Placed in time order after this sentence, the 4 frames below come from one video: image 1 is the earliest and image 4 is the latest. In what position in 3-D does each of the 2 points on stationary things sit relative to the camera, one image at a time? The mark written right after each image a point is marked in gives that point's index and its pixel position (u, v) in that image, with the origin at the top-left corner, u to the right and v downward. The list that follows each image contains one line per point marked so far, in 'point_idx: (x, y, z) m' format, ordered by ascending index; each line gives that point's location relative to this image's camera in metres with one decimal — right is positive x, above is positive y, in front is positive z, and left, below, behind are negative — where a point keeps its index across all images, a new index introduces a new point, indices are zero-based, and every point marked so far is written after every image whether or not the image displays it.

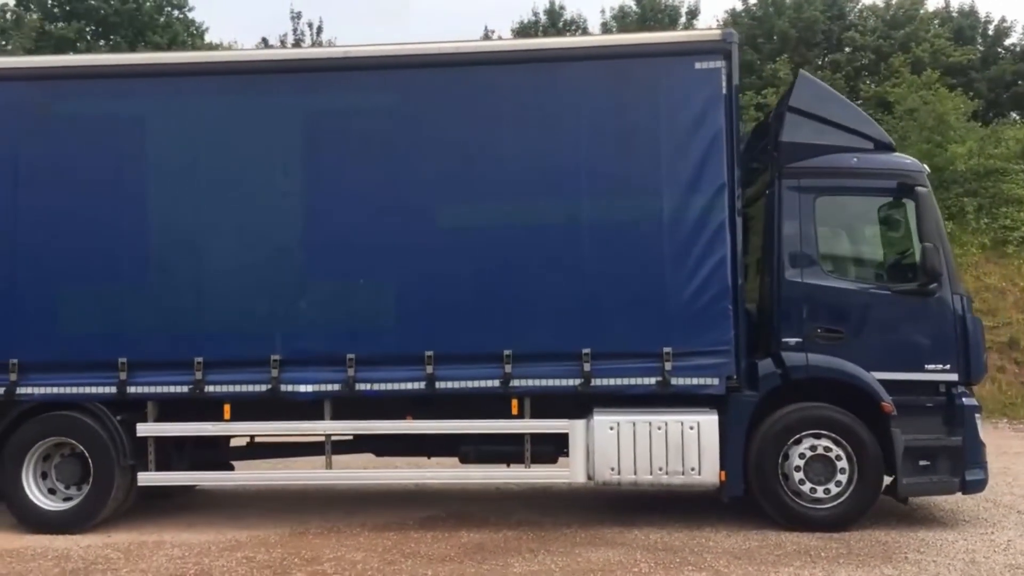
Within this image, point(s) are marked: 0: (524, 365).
0: (+0.1, -0.5, +6.8) m
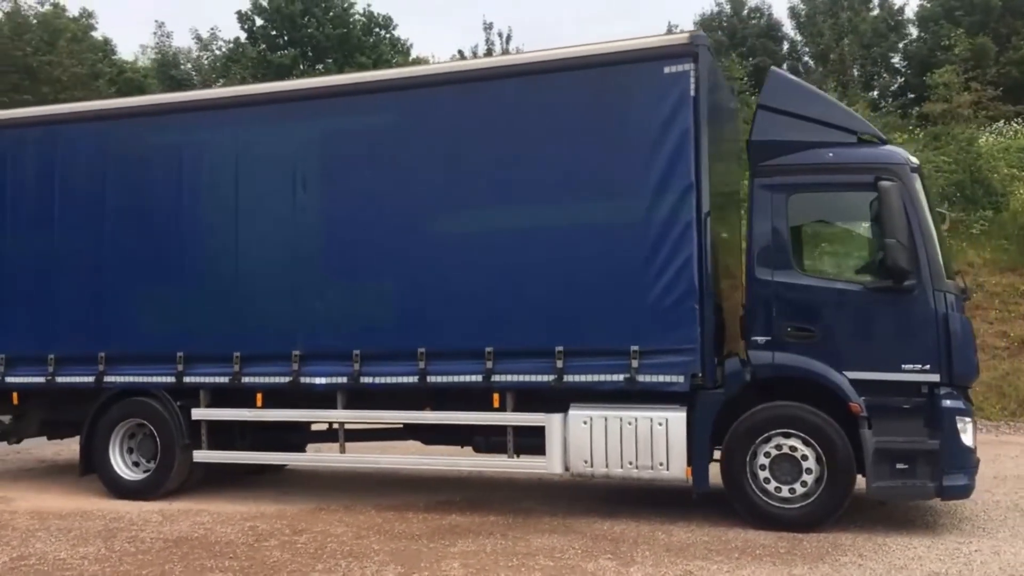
0: (0.0, -0.5, +7.3) m
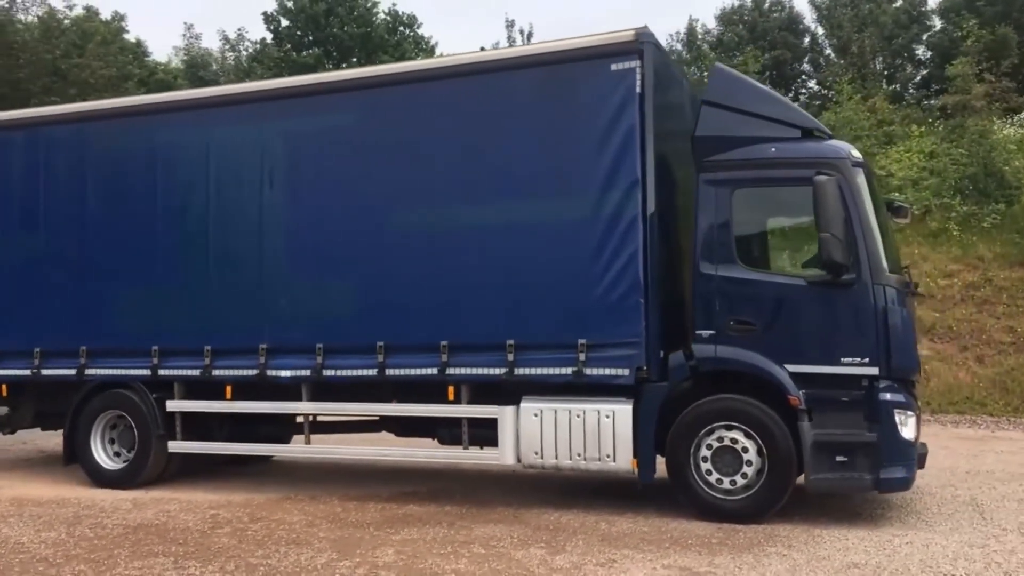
0: (-0.4, -0.5, +7.4) m
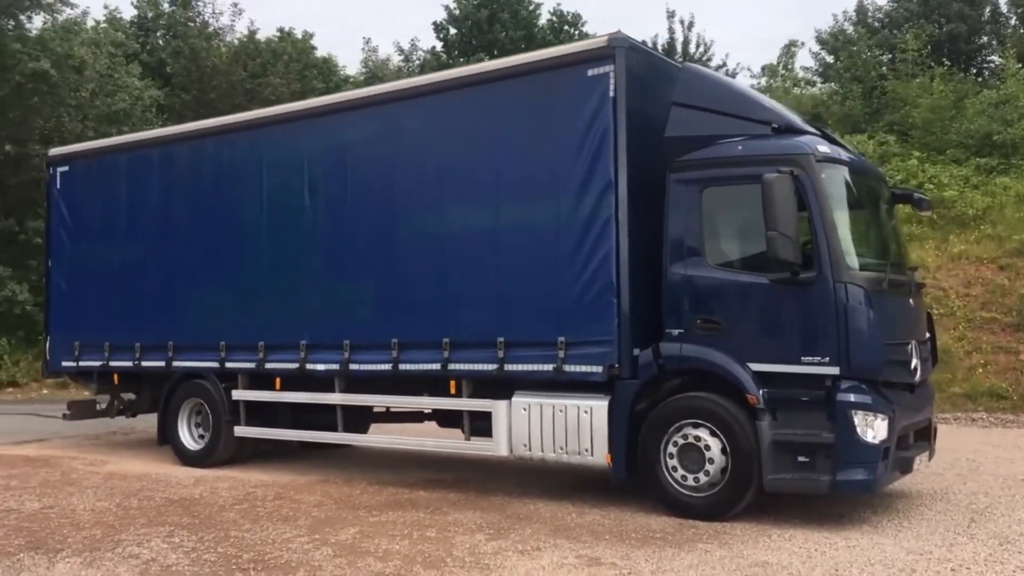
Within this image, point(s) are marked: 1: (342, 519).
0: (-0.4, -0.5, +7.9) m
1: (-1.2, -1.7, +7.1) m
